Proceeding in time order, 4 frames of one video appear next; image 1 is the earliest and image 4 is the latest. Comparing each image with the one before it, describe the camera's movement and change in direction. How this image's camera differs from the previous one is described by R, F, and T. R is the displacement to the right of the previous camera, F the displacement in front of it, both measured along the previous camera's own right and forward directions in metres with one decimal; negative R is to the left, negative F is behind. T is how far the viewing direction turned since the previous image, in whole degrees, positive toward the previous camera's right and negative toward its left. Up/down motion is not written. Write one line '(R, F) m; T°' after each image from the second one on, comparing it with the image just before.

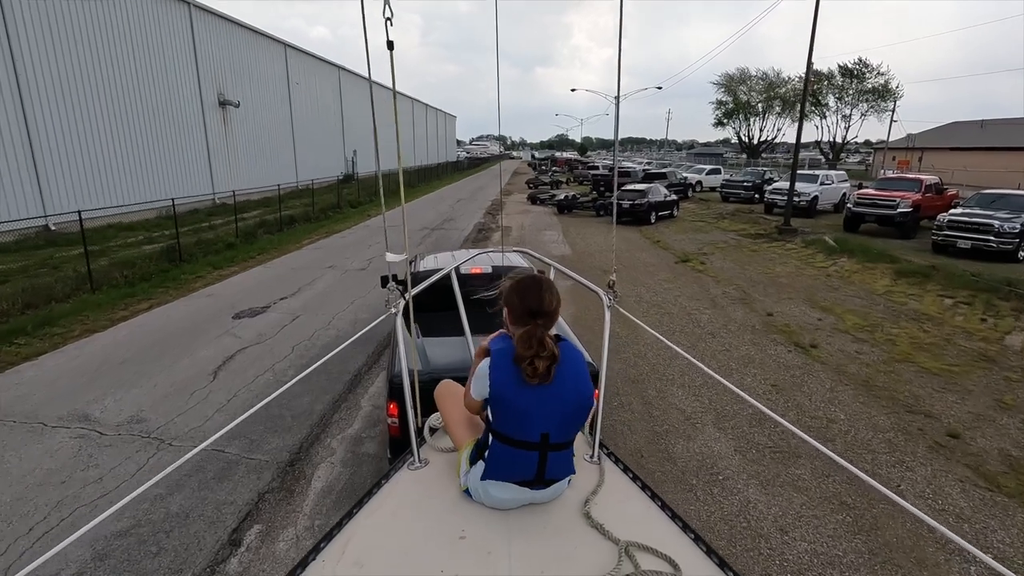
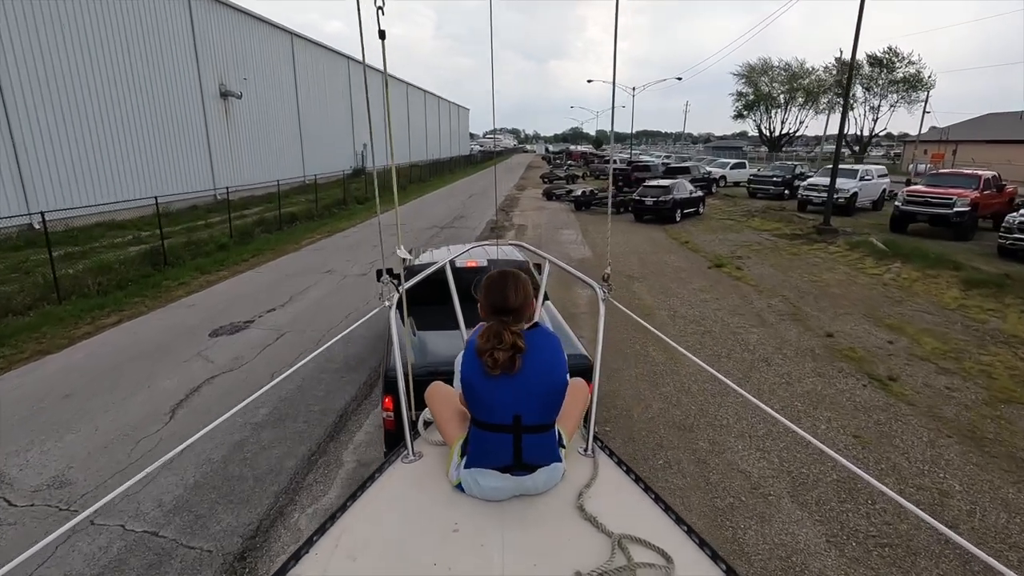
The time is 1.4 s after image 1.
(-0.1, +1.1) m; -1°
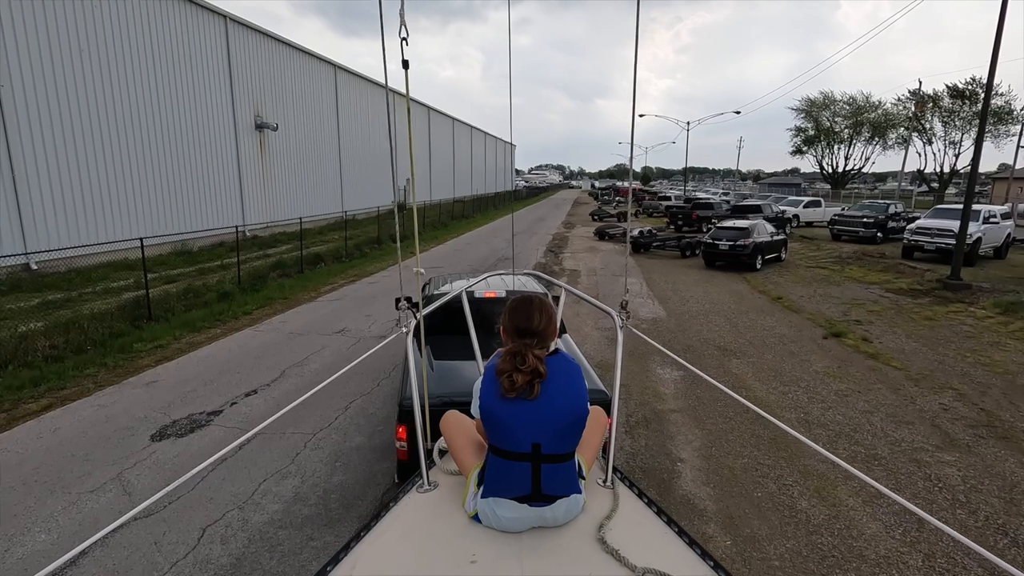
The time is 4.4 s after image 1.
(-0.2, +2.2) m; -5°
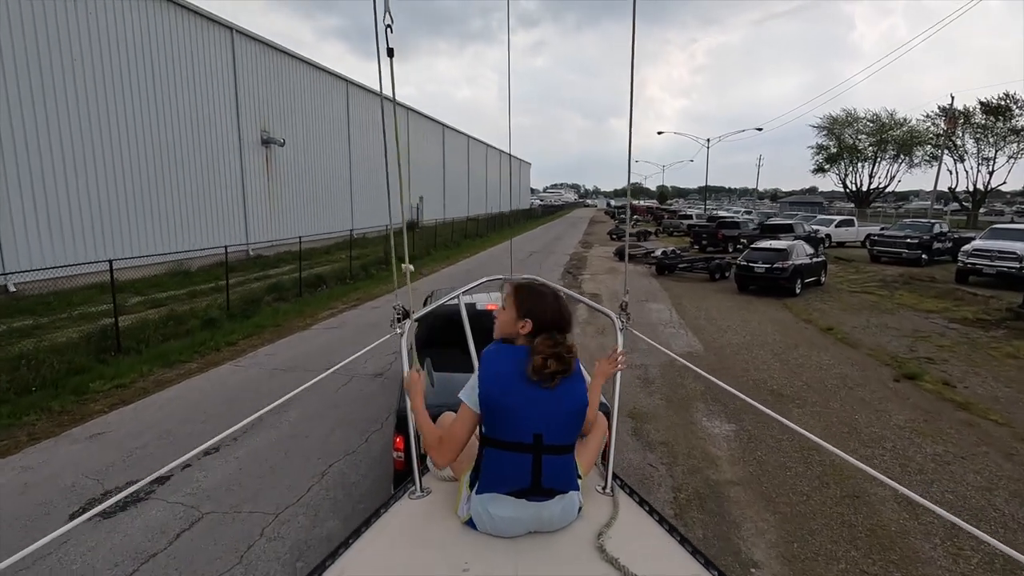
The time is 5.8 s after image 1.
(0.0, +1.1) m; -2°
